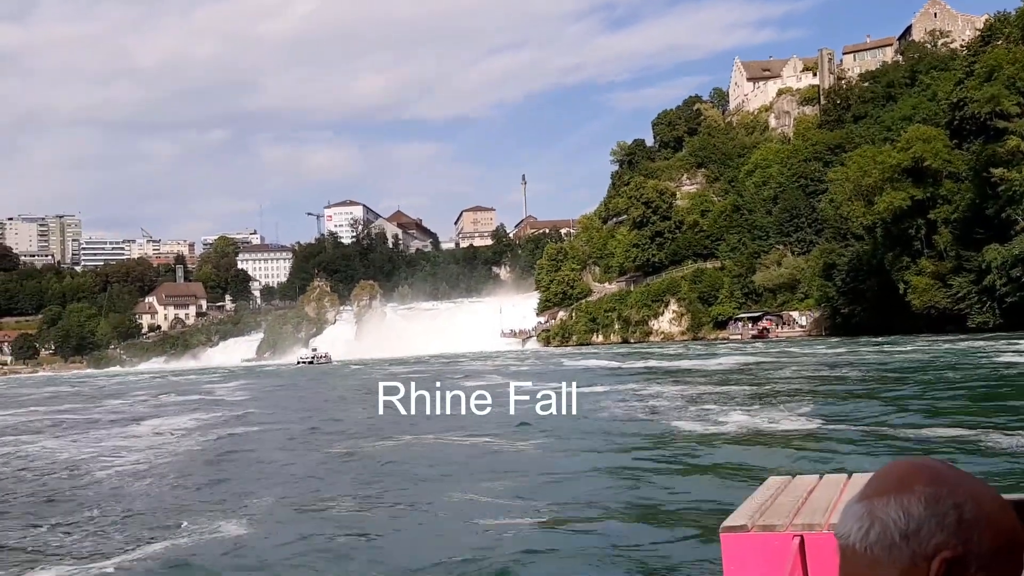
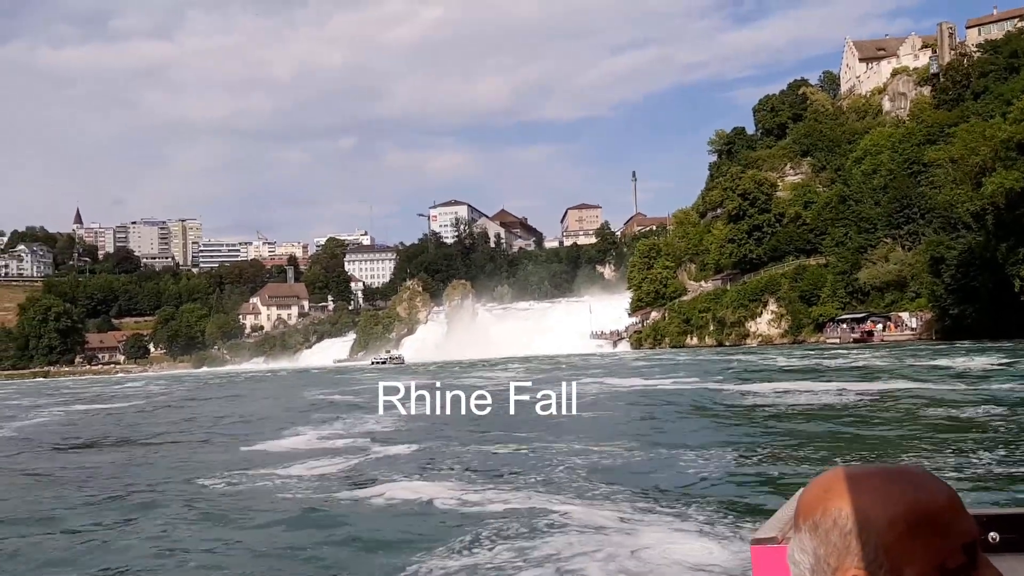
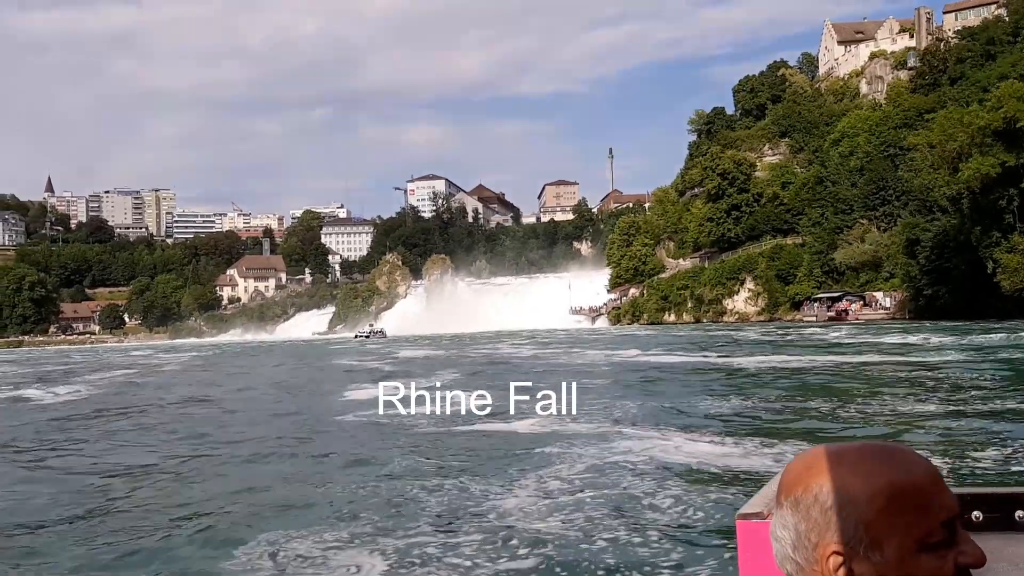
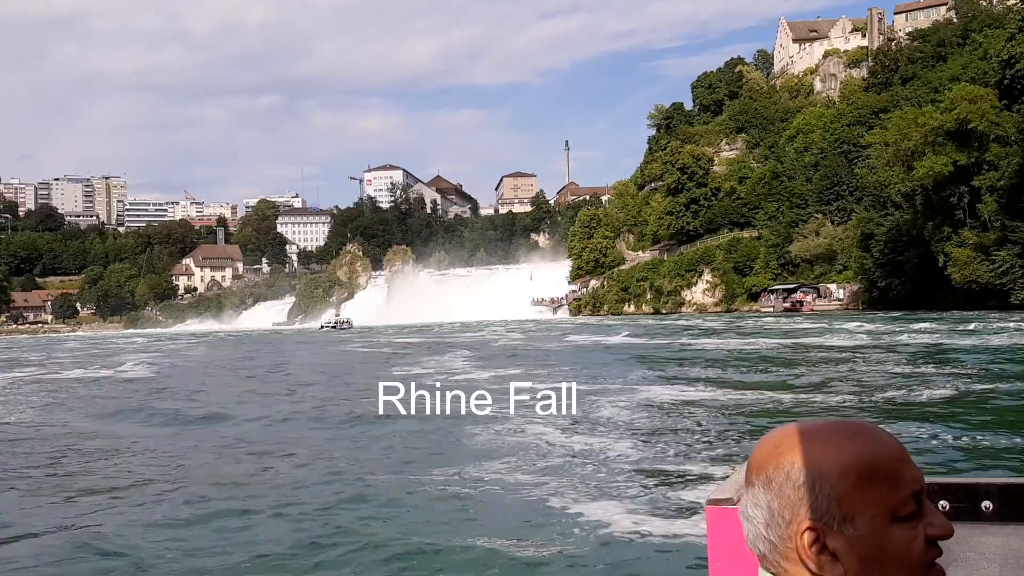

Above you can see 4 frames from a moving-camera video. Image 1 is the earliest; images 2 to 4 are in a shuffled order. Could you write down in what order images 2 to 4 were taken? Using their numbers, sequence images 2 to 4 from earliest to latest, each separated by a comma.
4, 3, 2
